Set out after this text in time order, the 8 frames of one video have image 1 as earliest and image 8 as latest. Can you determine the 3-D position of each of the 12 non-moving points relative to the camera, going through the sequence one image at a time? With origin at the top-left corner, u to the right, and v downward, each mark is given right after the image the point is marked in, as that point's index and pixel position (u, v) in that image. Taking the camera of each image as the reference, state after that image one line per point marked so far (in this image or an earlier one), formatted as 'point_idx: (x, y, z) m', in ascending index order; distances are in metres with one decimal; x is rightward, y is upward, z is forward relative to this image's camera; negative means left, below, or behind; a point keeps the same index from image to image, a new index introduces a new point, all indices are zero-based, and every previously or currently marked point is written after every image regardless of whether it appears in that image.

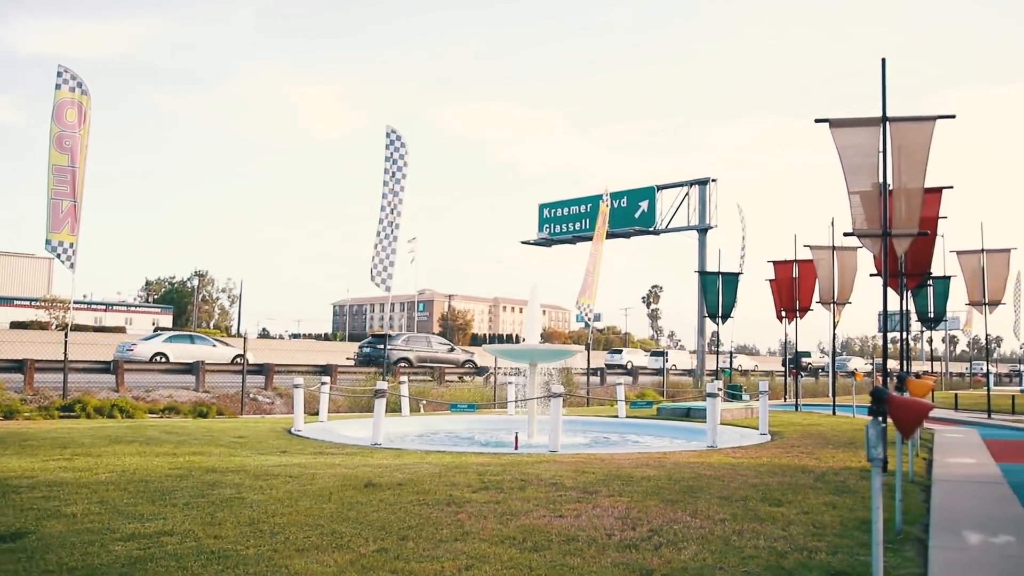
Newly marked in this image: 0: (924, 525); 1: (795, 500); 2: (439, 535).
0: (+4.4, -2.5, +8.7) m
1: (+3.2, -2.4, +9.3) m
2: (-0.7, -2.5, +8.3) m
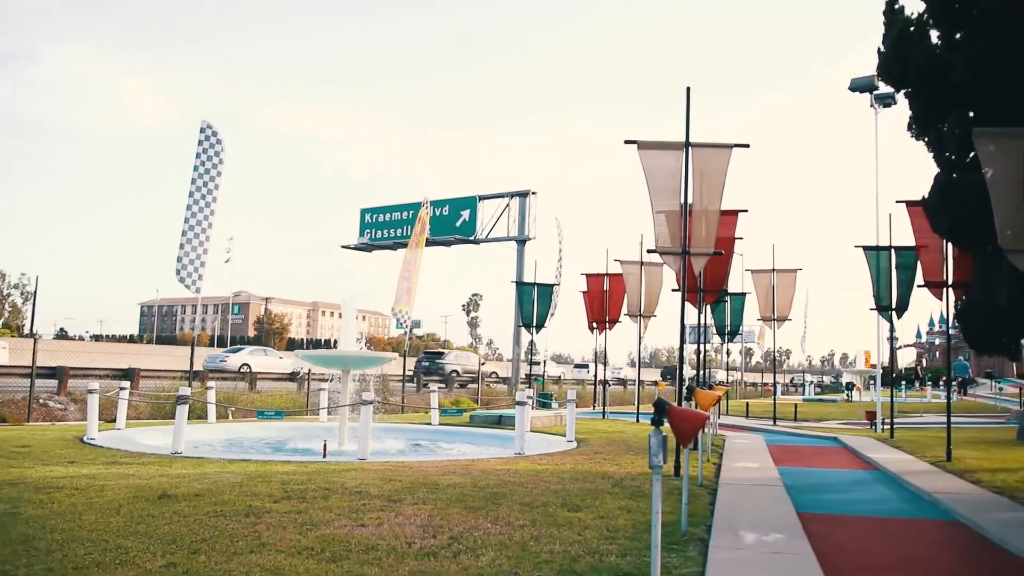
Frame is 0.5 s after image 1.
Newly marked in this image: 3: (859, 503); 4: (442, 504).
0: (+2.2, -2.7, +9.2) m
1: (+0.9, -2.6, +9.6) m
2: (-2.7, -2.6, +8.0) m
3: (+4.2, -2.8, +10.1) m
4: (-0.8, -2.5, +9.6) m
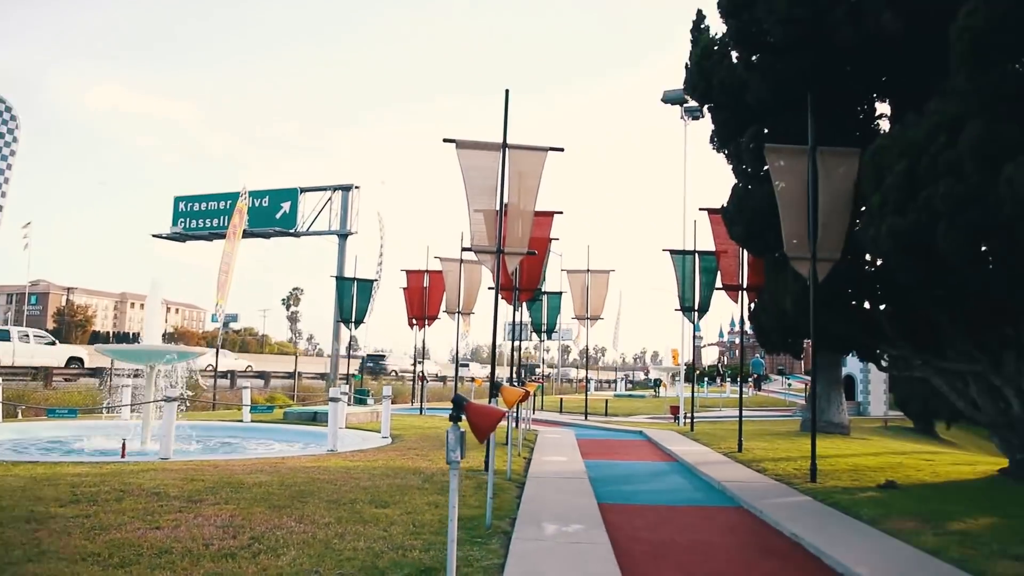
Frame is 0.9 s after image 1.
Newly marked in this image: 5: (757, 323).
0: (0.0, -2.7, +9.5) m
1: (-1.3, -2.5, +9.7) m
2: (-4.7, -2.5, +7.5) m
3: (+1.8, -2.8, +10.7) m
4: (-3.1, -2.5, +9.4) m
5: (+3.6, -0.8, +14.2) m
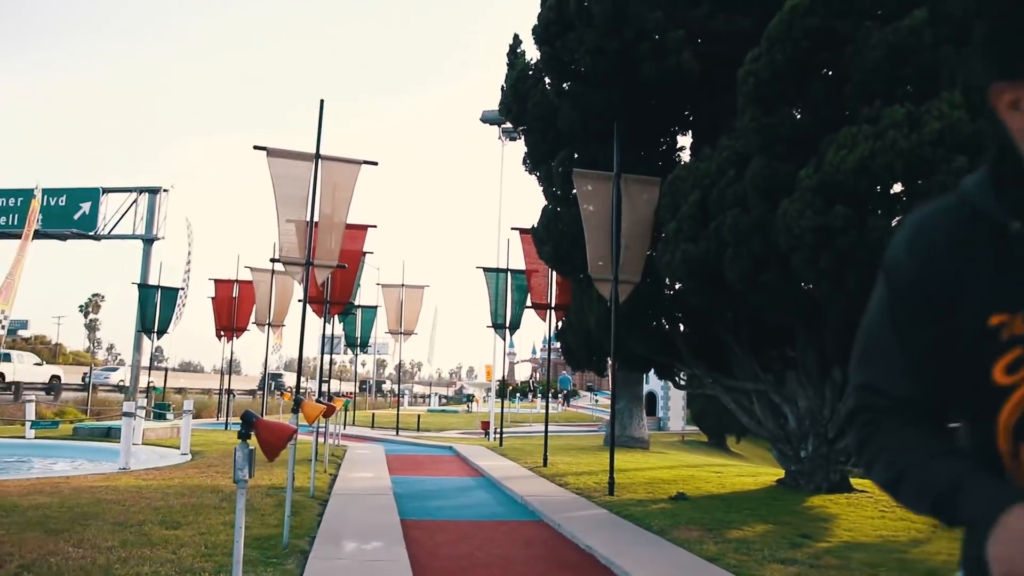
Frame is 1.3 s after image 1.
0: (-2.3, -2.9, +9.3) m
1: (-3.6, -2.7, +9.3) m
2: (-6.6, -2.5, +6.6) m
3: (-0.7, -3.0, +10.8) m
4: (-5.3, -2.6, +8.7) m
5: (+0.6, -1.1, +14.6) m
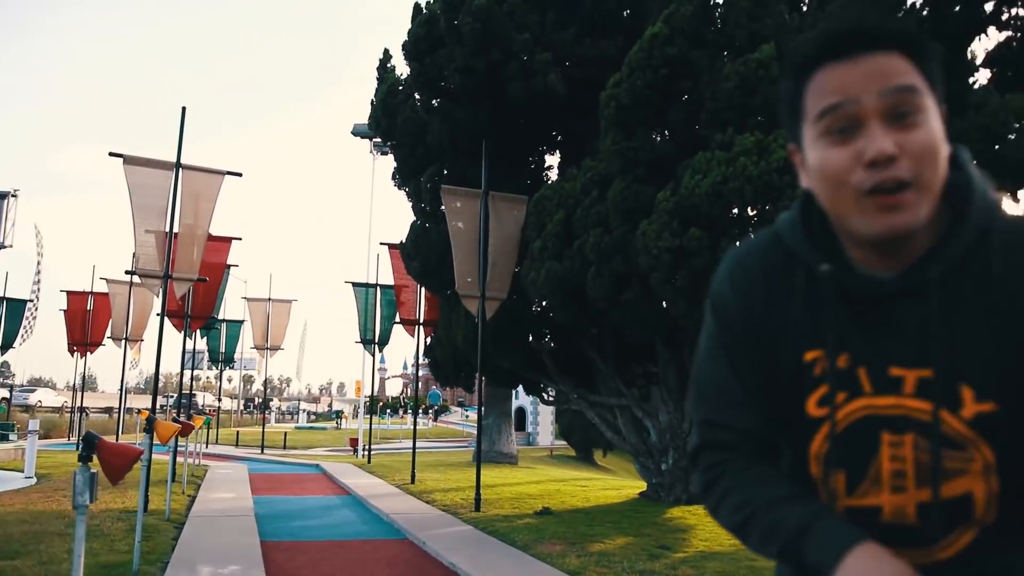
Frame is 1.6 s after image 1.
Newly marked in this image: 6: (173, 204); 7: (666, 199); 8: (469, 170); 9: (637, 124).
0: (-3.9, -3.0, +8.9) m
1: (-5.2, -2.8, +8.8) m
2: (-7.8, -2.6, +5.7) m
3: (-2.5, -3.2, +10.6) m
4: (-6.8, -2.7, +8.0) m
5: (-1.6, -1.3, +14.5) m
6: (-4.2, +1.0, +10.1) m
7: (+1.7, +1.0, +8.8) m
8: (-0.5, +1.6, +11.0) m
9: (+1.4, +1.9, +9.4) m
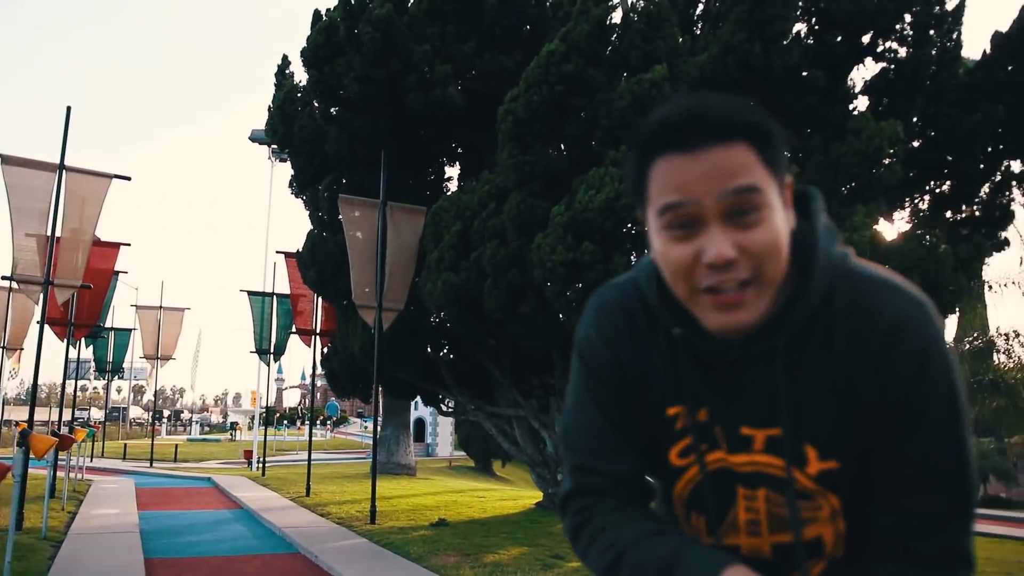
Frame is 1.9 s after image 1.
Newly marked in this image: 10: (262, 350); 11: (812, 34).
0: (-5.1, -3.1, +8.5) m
1: (-6.3, -2.9, +8.2) m
2: (-8.7, -2.6, +5.0) m
3: (-3.8, -3.3, +10.3) m
4: (-7.8, -2.7, +7.3) m
5: (-3.3, -1.5, +14.3) m
6: (-5.5, +1.0, +9.7) m
7: (+0.5, +0.8, +8.9) m
8: (-1.9, +1.5, +10.9) m
9: (+0.2, +1.7, +9.5) m
10: (-5.0, -1.2, +15.8) m
11: (+3.5, +2.9, +9.5) m
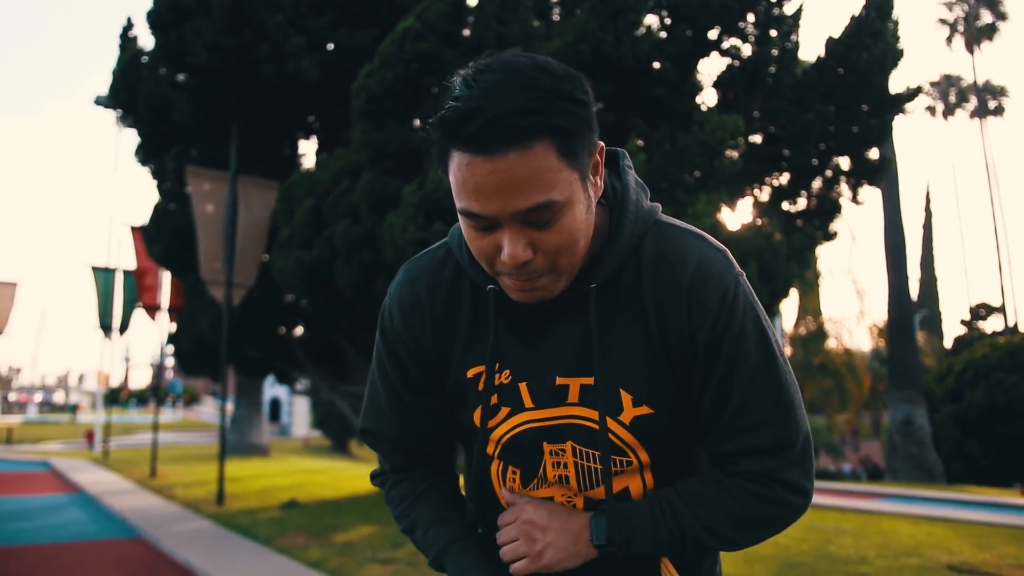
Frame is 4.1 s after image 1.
0: (-6.7, -2.8, +7.8) m
1: (-7.9, -2.5, +7.4) m
2: (-9.7, -2.3, +3.8) m
3: (-5.6, -3.0, +9.8) m
4: (-9.2, -2.4, +6.3) m
5: (-5.7, -1.0, +13.8) m
6: (-7.1, +1.3, +8.9) m
7: (-1.1, +1.0, +8.9) m
8: (-3.7, +1.8, +10.5) m
9: (-1.4, +2.0, +9.4) m
10: (-7.5, -0.7, +15.0) m
11: (+1.8, +3.1, +9.8) m
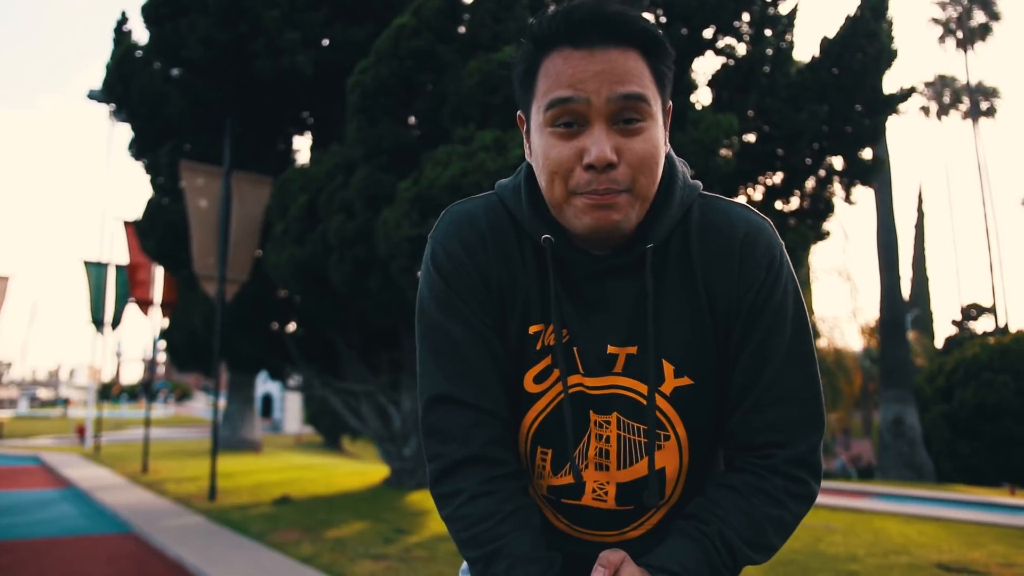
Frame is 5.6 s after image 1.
0: (-6.7, -2.7, +7.8) m
1: (-8.0, -2.5, +7.3) m
2: (-9.8, -2.2, +3.7) m
3: (-5.7, -2.9, +9.8) m
4: (-9.3, -2.3, +6.2) m
5: (-5.8, -1.0, +13.8) m
6: (-7.2, +1.4, +8.8) m
7: (-1.1, +1.1, +8.9) m
8: (-3.8, +1.8, +10.5) m
9: (-1.5, +2.0, +9.4) m
10: (-7.6, -0.6, +15.0) m
11: (+1.8, +3.2, +9.8) m
